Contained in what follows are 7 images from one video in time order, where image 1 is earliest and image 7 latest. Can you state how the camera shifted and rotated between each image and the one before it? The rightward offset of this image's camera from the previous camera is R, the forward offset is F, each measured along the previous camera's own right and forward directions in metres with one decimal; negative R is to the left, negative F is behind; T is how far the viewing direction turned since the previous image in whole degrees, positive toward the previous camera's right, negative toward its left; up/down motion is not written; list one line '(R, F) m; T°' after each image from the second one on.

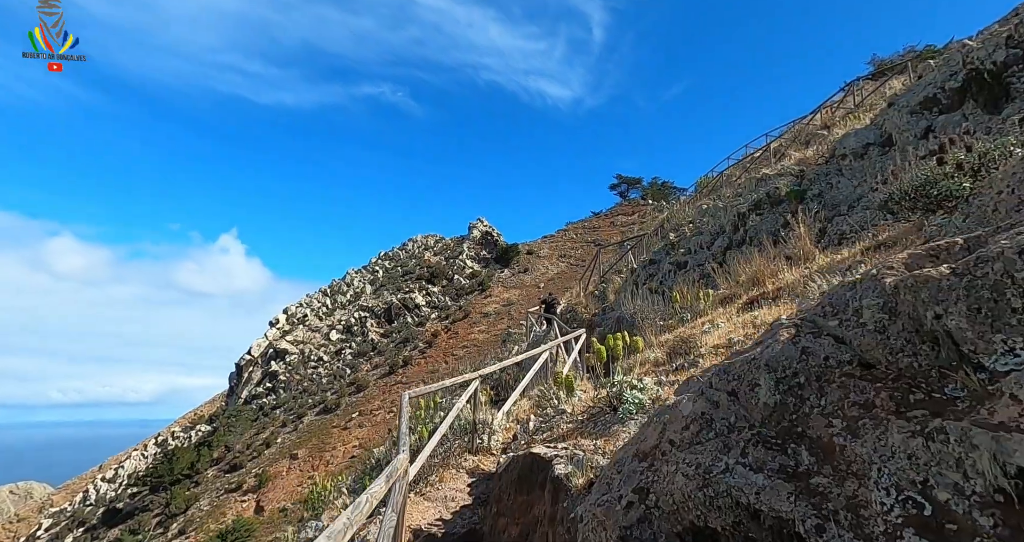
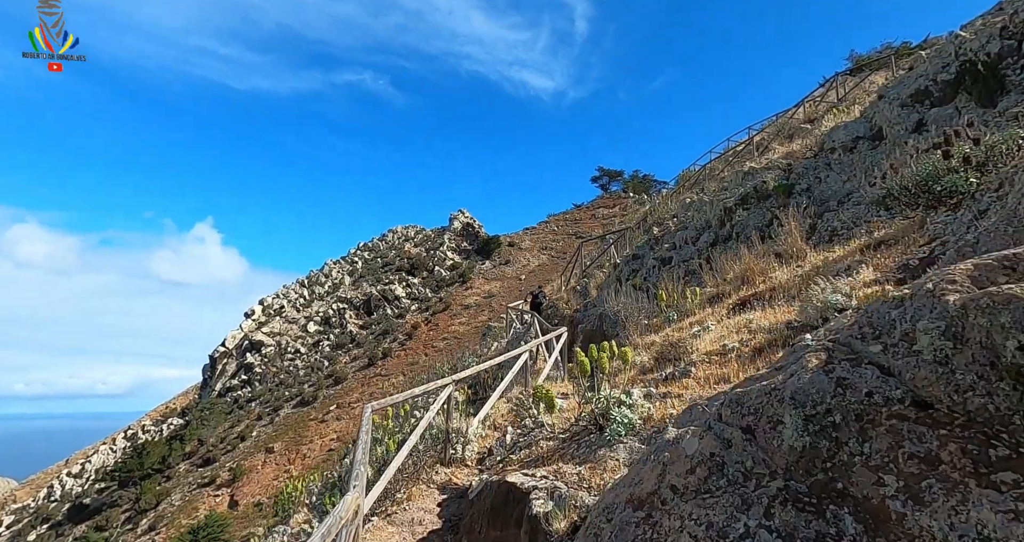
(+0.1, +0.5) m; +2°
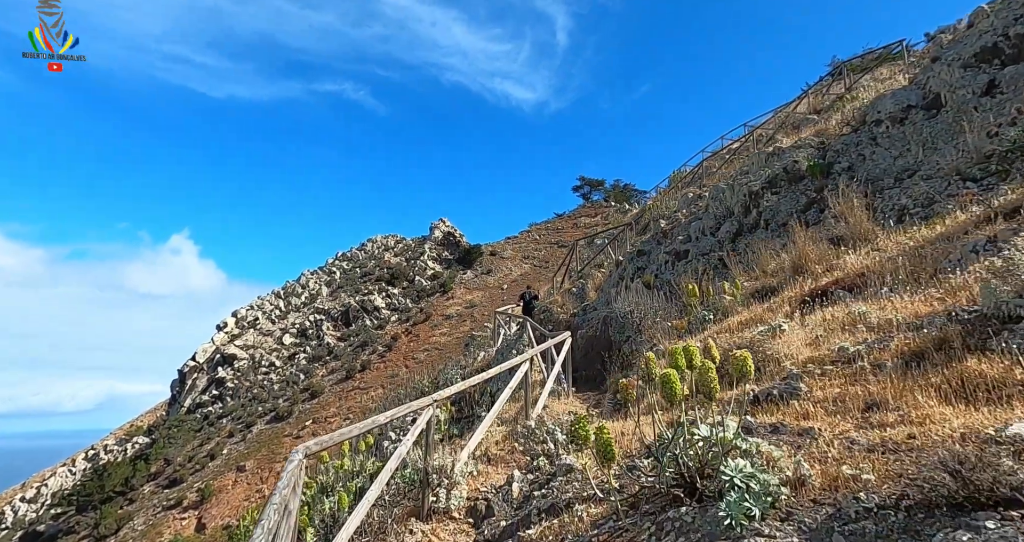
(-0.2, +1.7) m; +2°
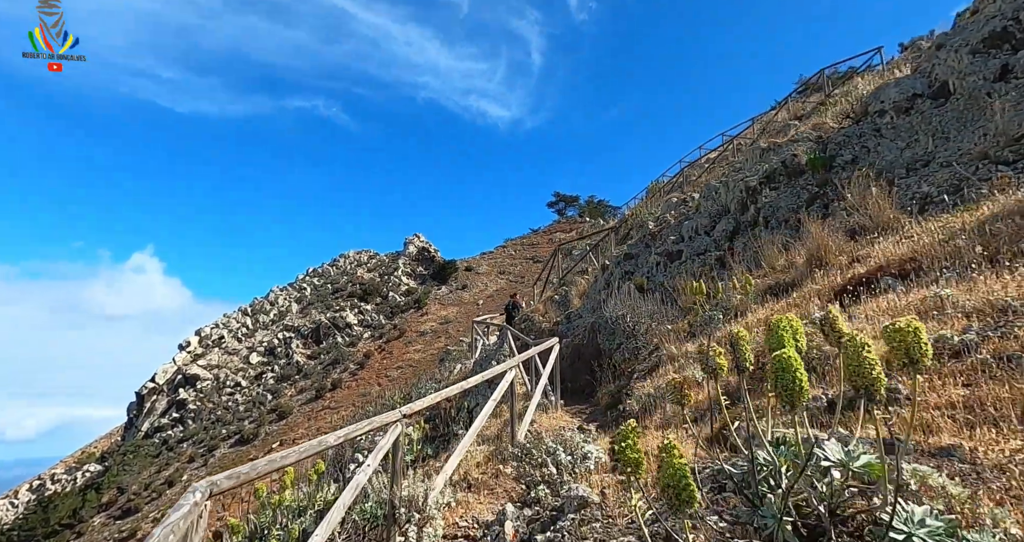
(-0.1, +0.9) m; +3°
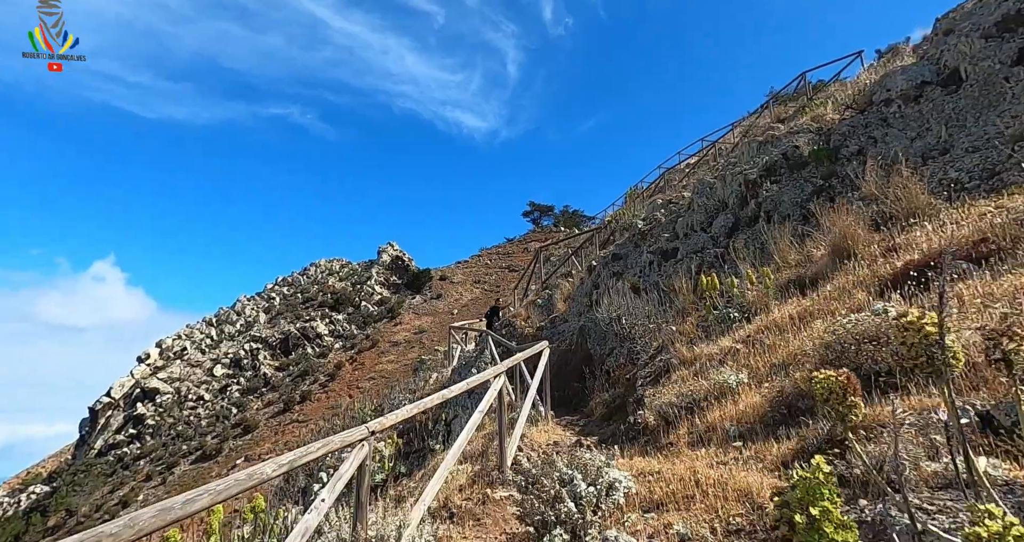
(-0.1, +0.8) m; +3°
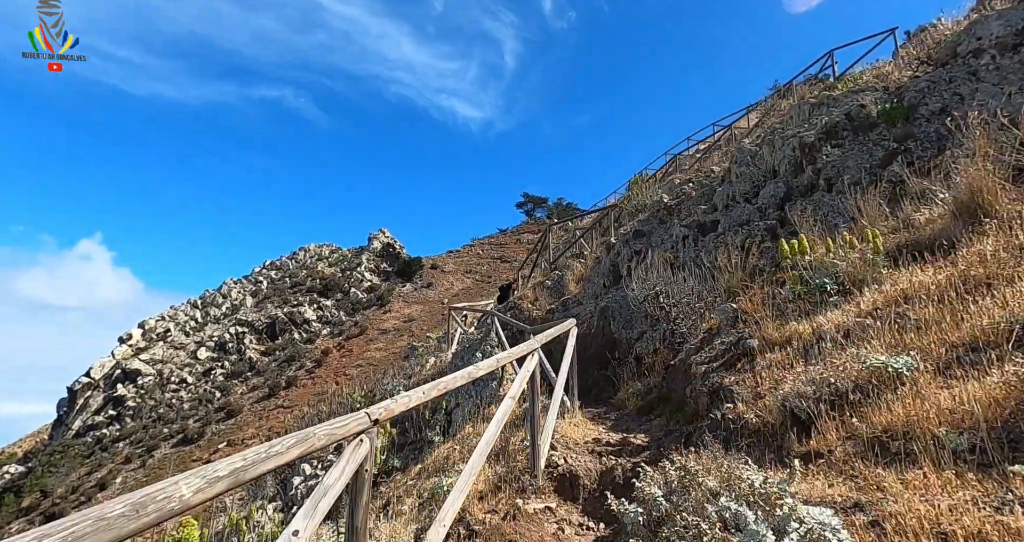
(-0.4, +1.1) m; +1°
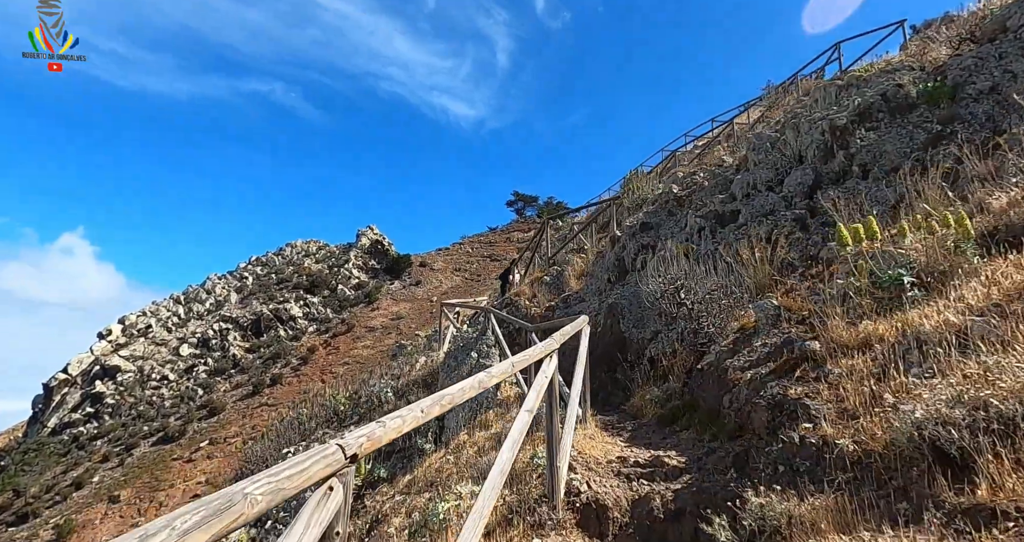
(-0.2, +0.7) m; +1°
